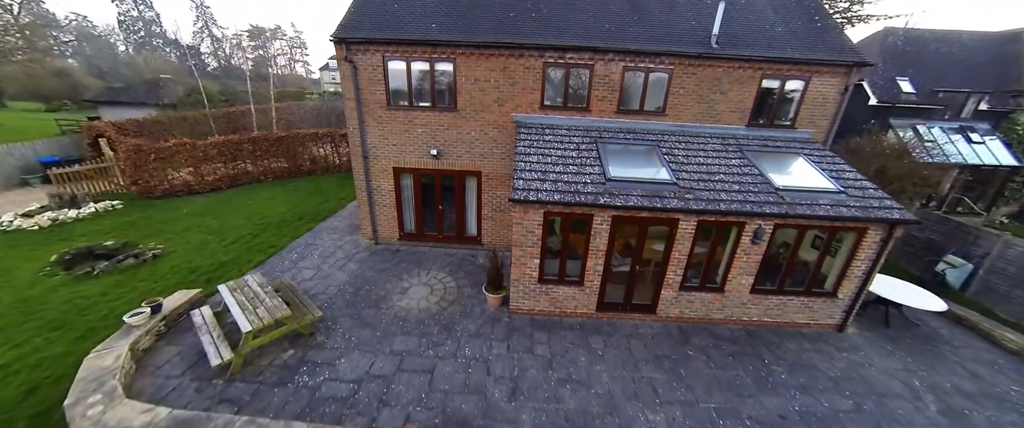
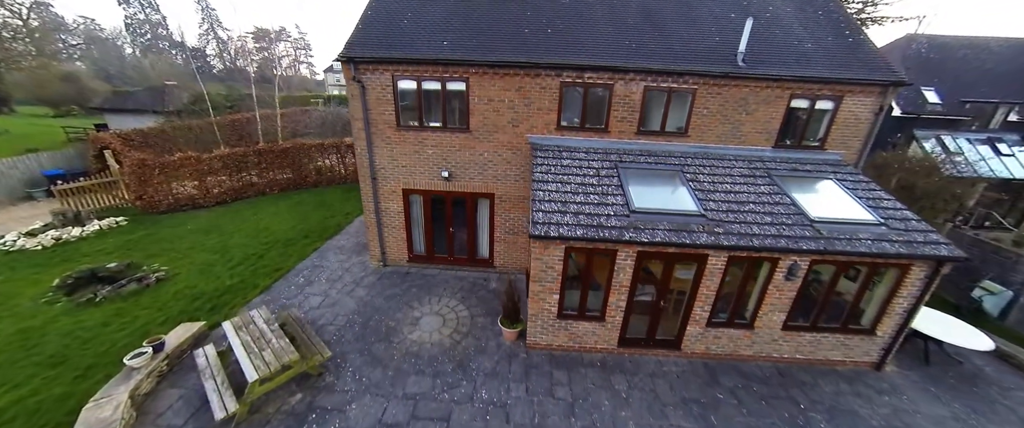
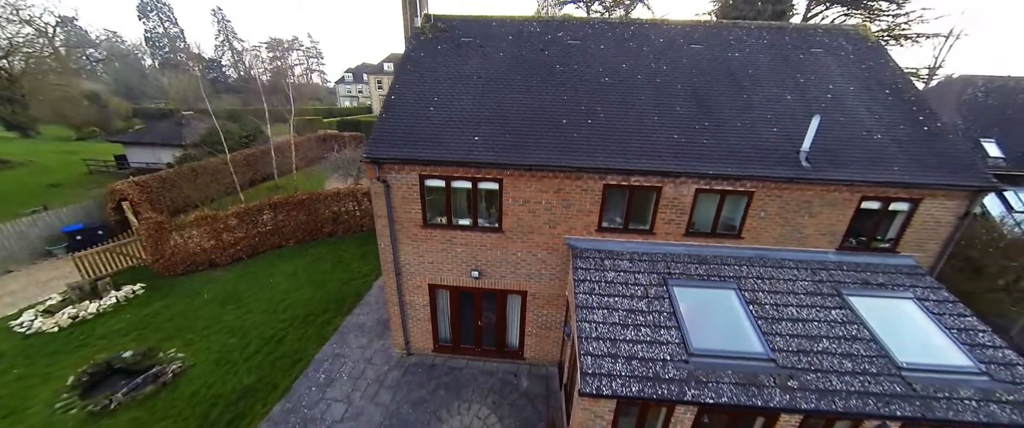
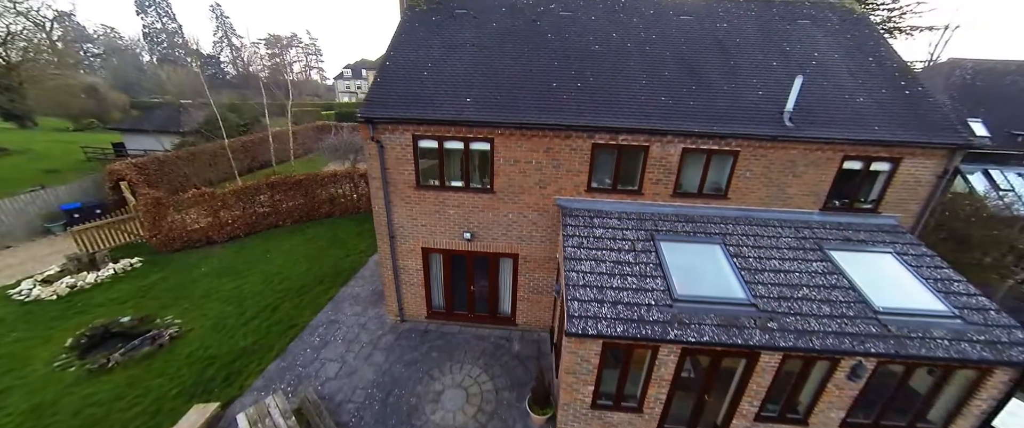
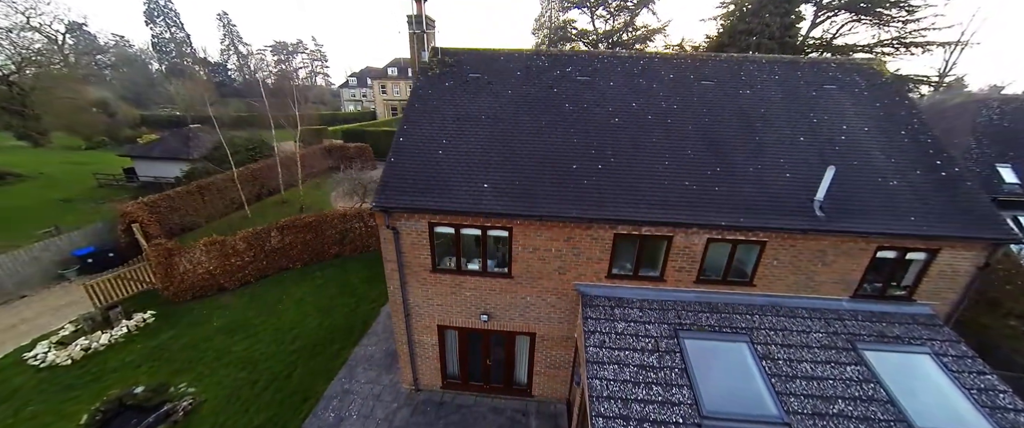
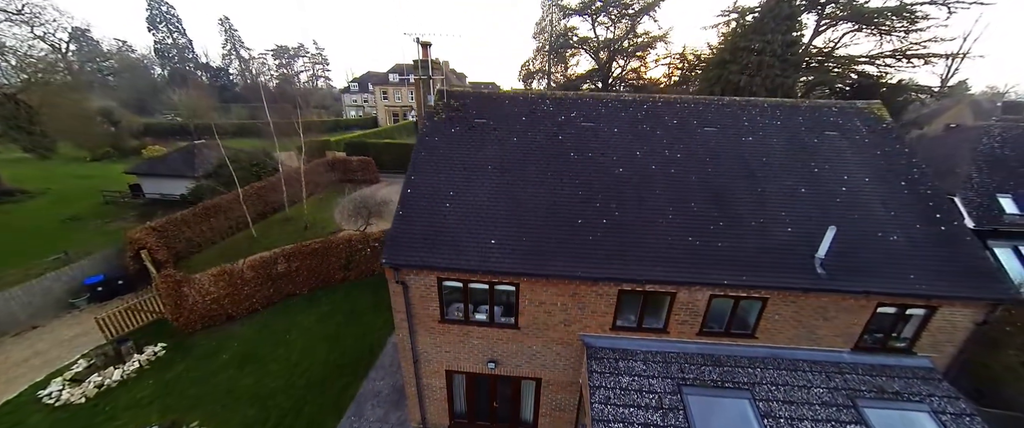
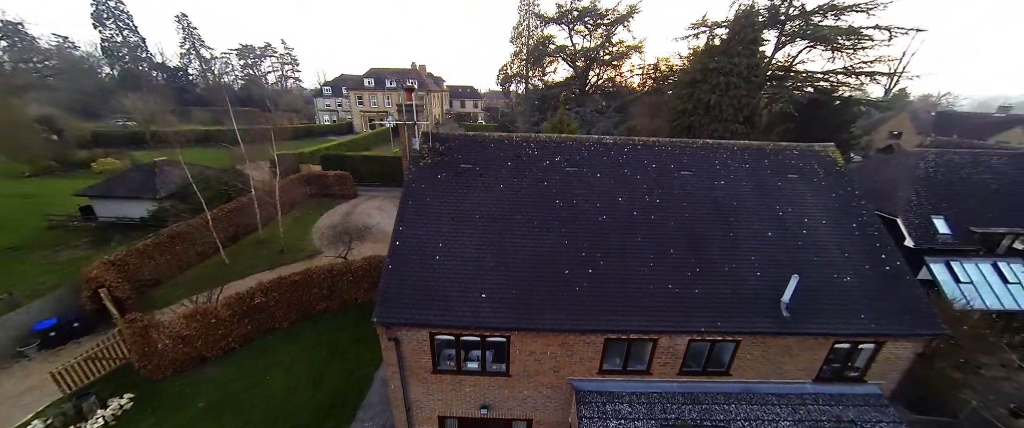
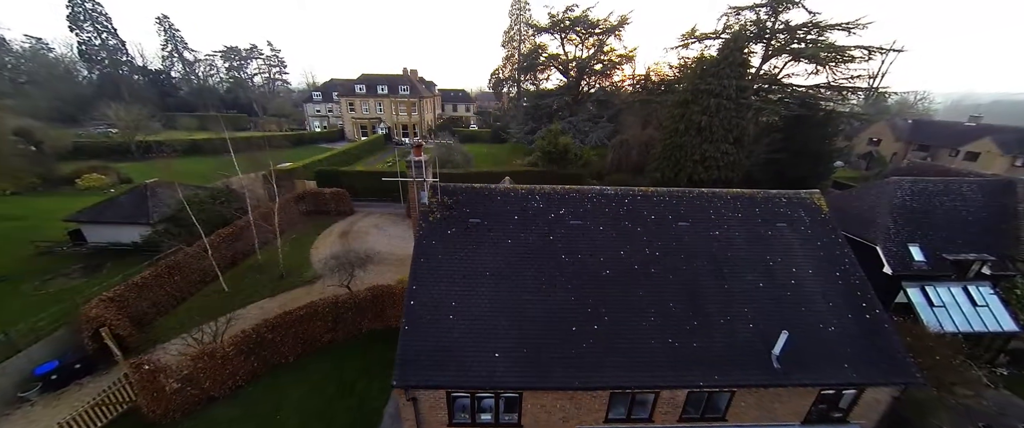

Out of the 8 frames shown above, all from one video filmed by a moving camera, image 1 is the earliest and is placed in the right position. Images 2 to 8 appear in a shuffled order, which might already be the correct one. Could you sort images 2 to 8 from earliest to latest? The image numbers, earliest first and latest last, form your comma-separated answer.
2, 4, 3, 5, 6, 7, 8
